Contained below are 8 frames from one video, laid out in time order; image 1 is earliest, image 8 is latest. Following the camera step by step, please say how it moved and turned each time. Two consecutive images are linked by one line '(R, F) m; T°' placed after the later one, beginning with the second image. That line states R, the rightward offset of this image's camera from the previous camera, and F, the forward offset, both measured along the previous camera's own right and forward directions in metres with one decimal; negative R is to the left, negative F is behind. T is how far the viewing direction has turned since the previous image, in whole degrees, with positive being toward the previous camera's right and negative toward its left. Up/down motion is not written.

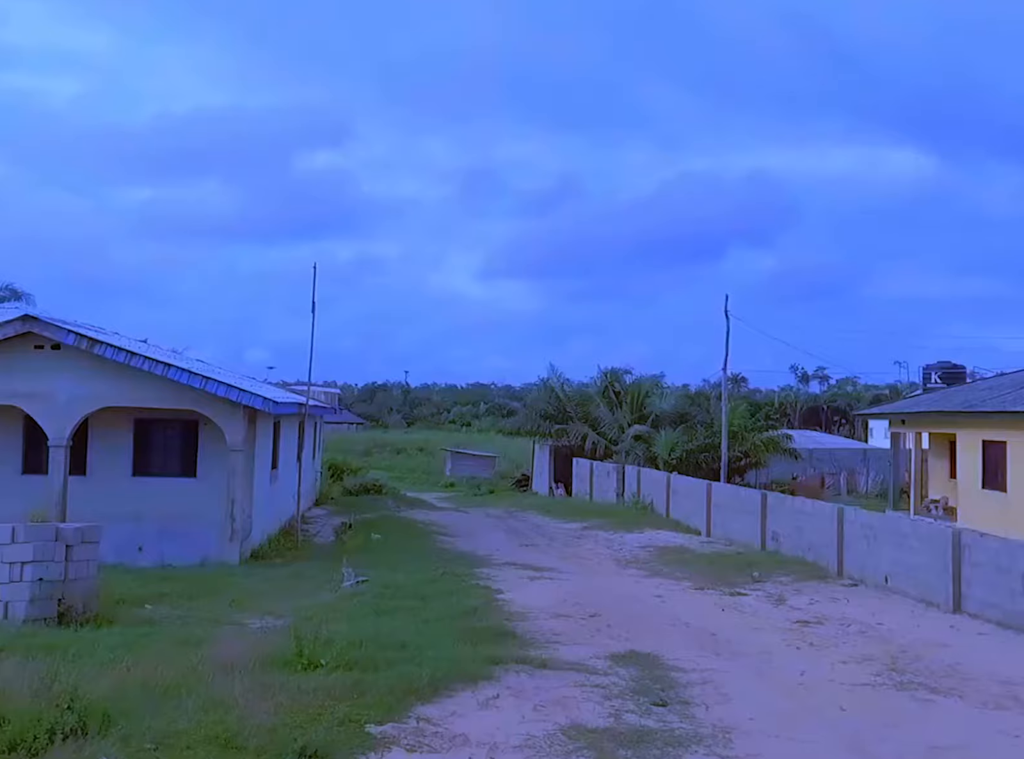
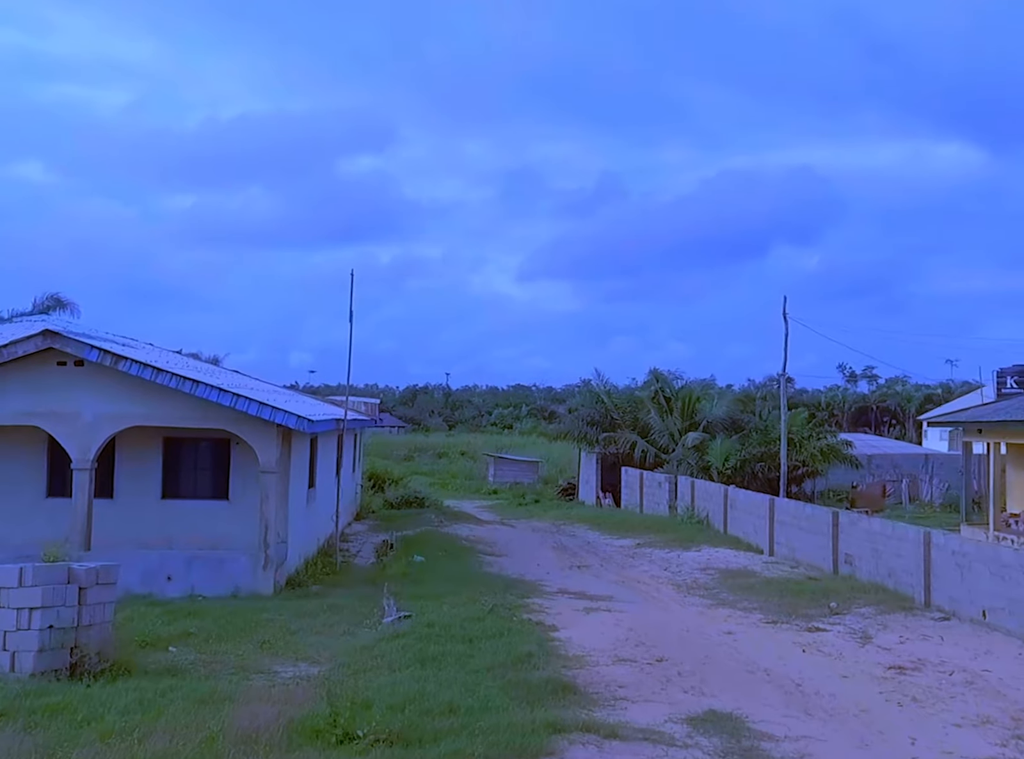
(-0.1, +1.0) m; -2°
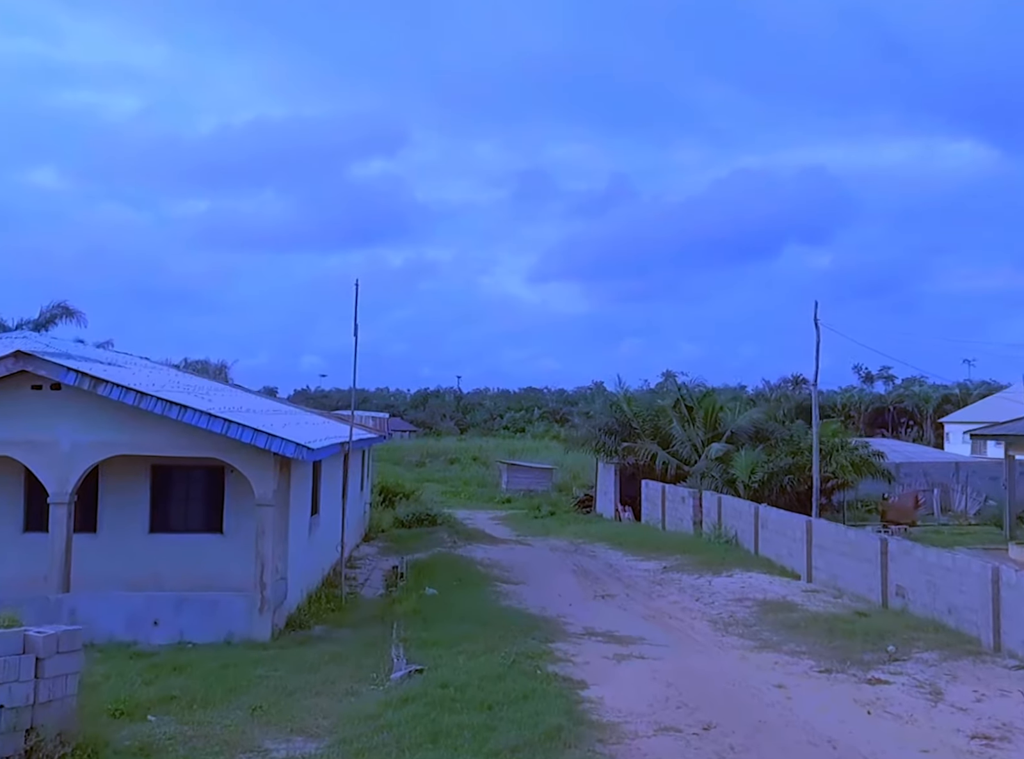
(-0.1, +1.2) m; -1°
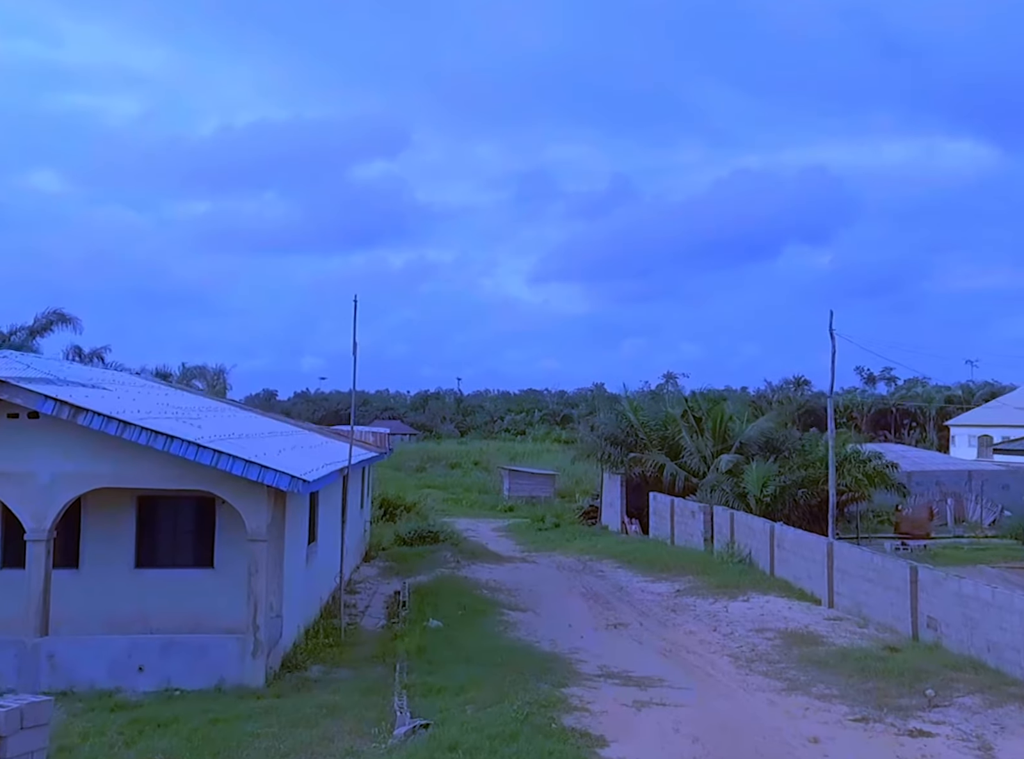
(-0.1, +0.8) m; 0°
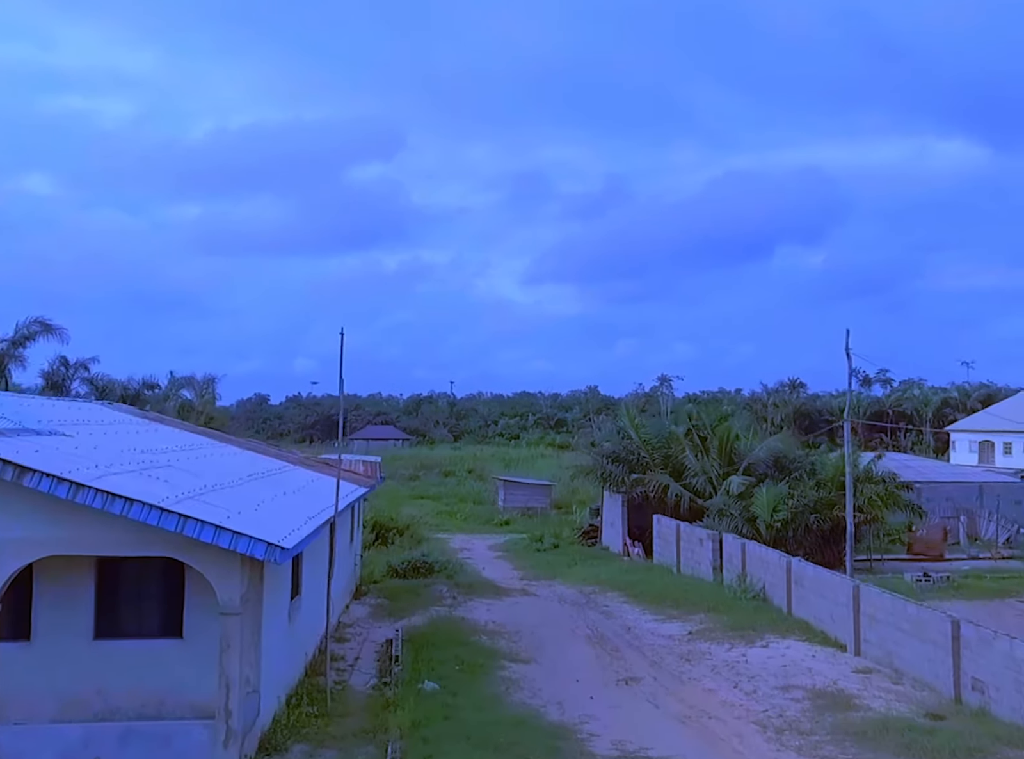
(-0.1, +1.2) m; 0°
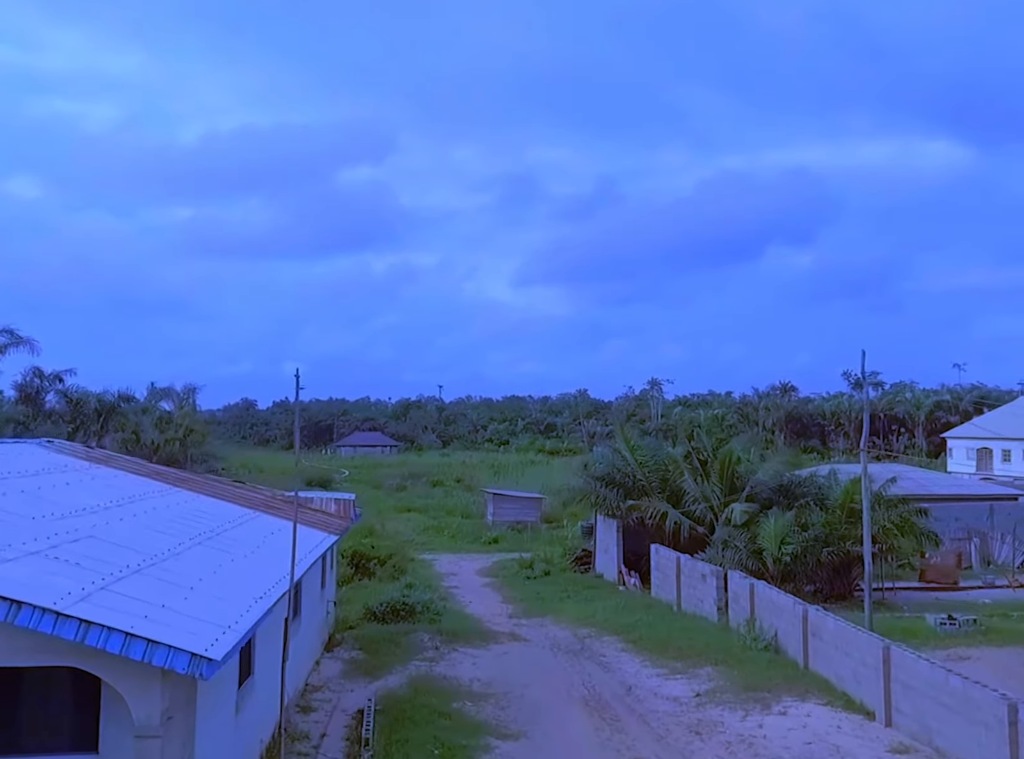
(0.0, +1.7) m; +1°
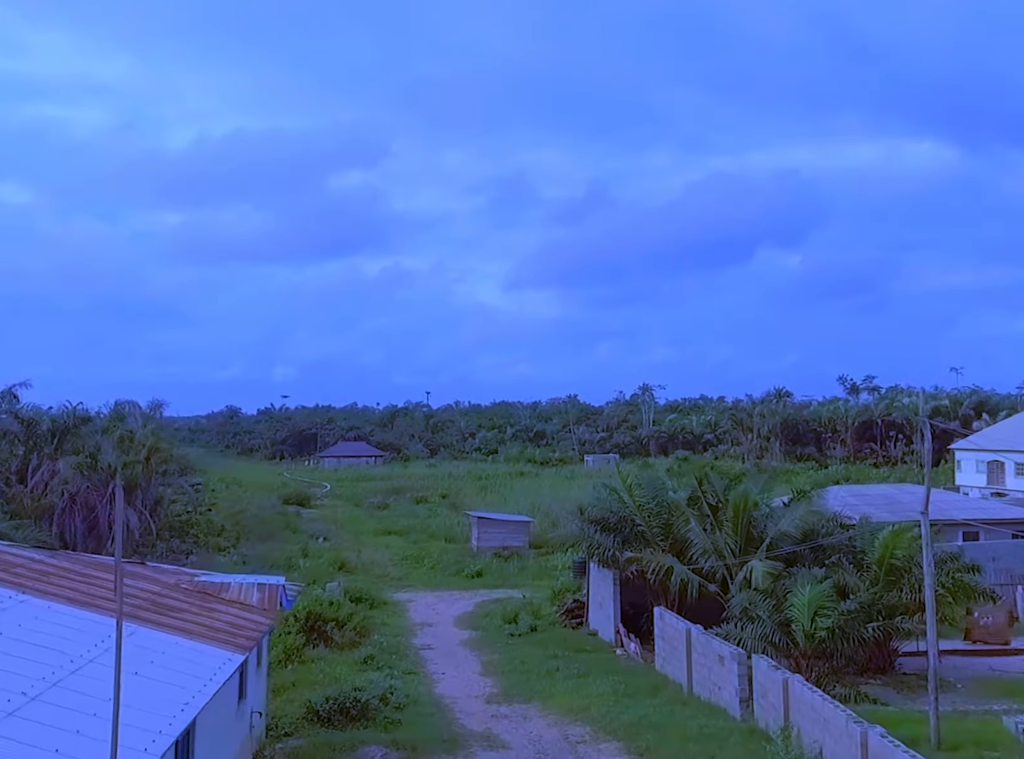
(+0.2, +3.8) m; +1°
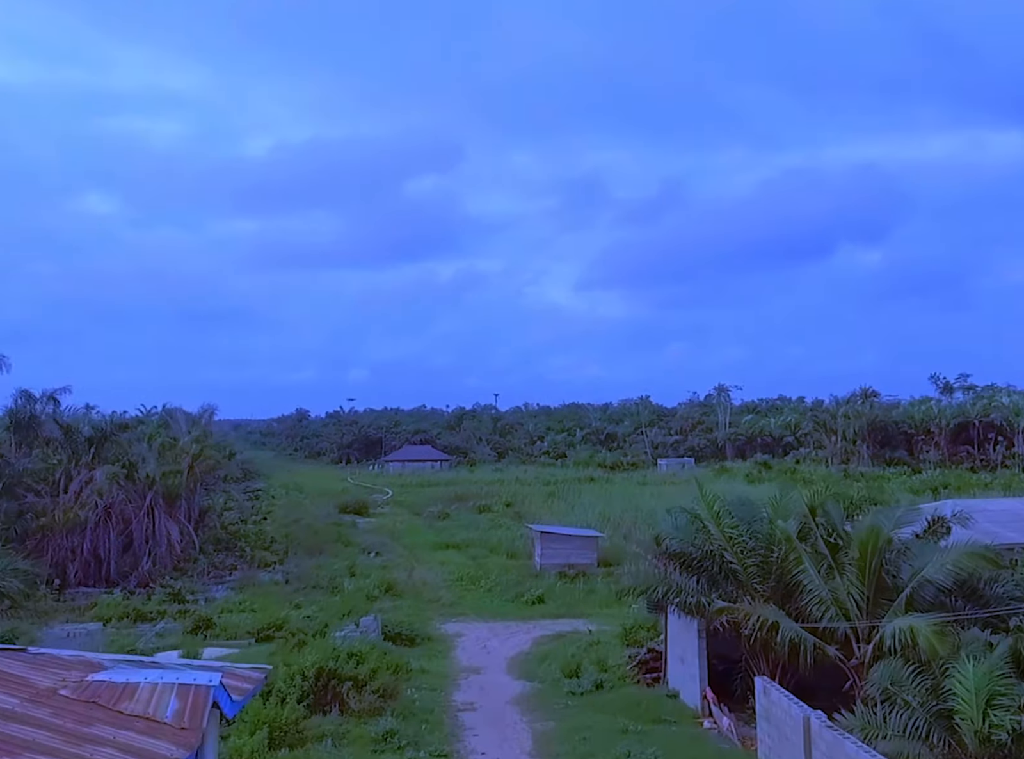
(+0.2, +4.9) m; -4°
